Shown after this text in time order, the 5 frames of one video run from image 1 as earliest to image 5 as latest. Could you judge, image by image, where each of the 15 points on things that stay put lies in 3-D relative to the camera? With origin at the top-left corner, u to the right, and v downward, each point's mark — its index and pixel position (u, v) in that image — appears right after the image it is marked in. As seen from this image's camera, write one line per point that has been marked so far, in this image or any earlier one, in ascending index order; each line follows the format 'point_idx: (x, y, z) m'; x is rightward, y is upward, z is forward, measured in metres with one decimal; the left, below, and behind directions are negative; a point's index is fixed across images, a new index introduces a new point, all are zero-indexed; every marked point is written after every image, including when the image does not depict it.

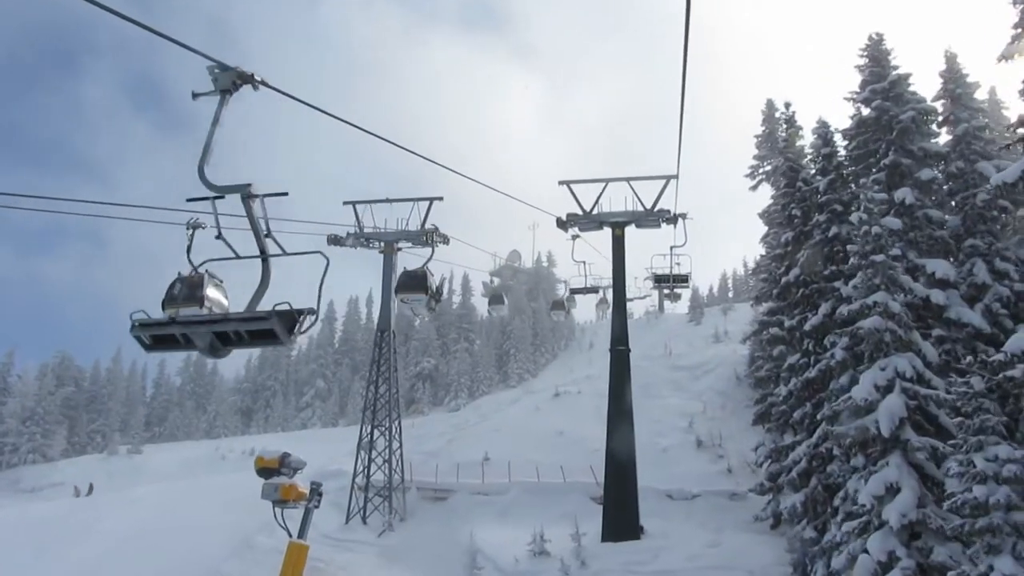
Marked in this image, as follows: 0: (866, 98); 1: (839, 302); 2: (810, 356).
0: (+6.8, +3.7, +16.8) m
1: (+6.1, -0.3, +16.1) m
2: (+5.8, -1.3, +17.0) m
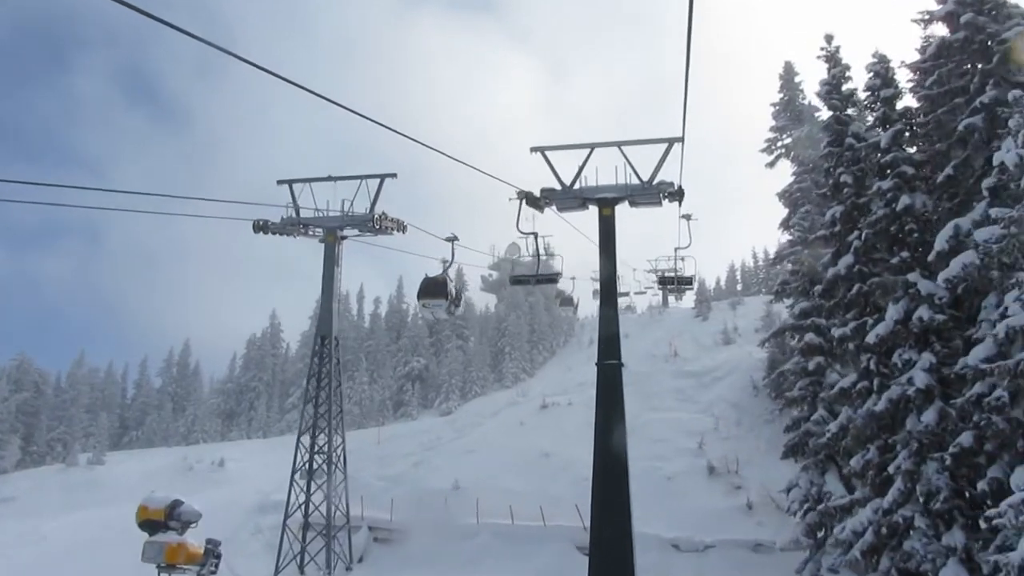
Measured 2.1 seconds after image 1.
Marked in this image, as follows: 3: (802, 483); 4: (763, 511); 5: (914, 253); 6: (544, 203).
0: (+6.0, +3.8, +11.9) m
1: (+5.3, -0.2, +11.3) m
2: (+5.0, -1.3, +12.1) m
3: (+5.2, -3.5, +15.6) m
4: (+5.7, -5.1, +19.8) m
5: (+5.6, +0.5, +12.0) m
6: (+0.6, +1.6, +17.2) m
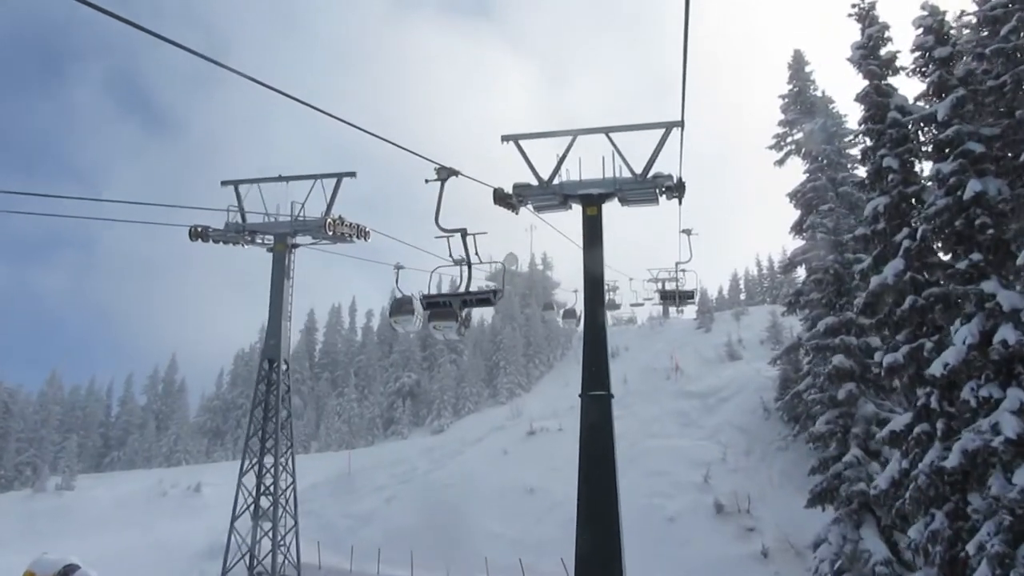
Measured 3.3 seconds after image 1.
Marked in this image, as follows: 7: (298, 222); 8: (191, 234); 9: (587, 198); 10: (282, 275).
0: (+5.4, +3.6, +9.1) m
1: (+4.7, -0.3, +8.4) m
2: (+4.5, -1.4, +9.3) m
3: (+4.7, -3.7, +12.7) m
4: (+5.2, -5.3, +16.9) m
5: (+5.0, +0.3, +9.2) m
6: (+0.1, +1.4, +14.4) m
7: (-4.7, +1.5, +19.1) m
8: (-7.1, +1.2, +19.2) m
9: (+1.2, +1.4, +13.9) m
10: (-5.1, +0.3, +19.1) m
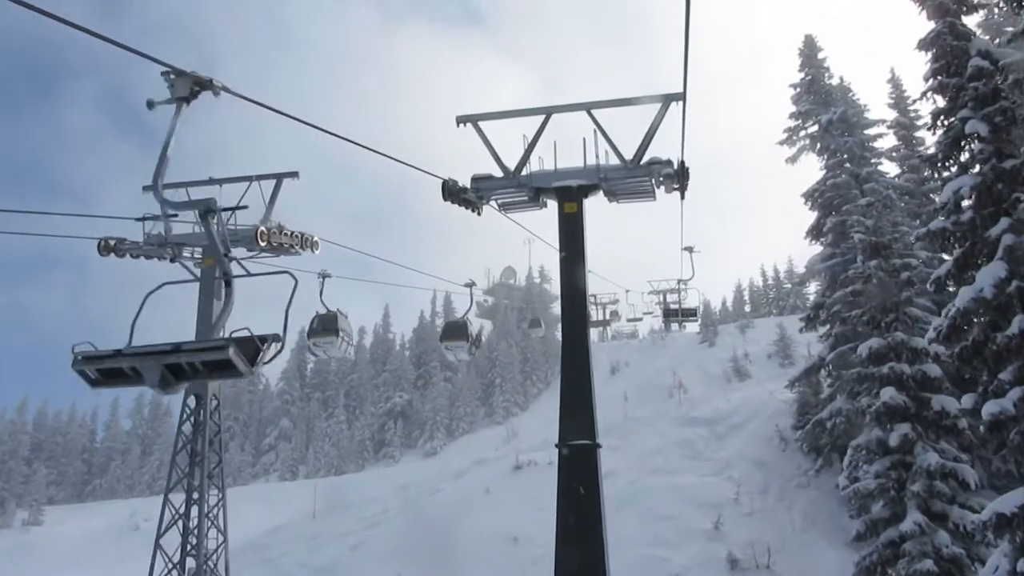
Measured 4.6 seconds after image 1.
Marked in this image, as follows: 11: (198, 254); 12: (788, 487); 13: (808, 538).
0: (+4.8, +3.5, +6.2) m
1: (+4.2, -0.4, +5.4) m
2: (+4.0, -1.5, +6.3) m
3: (+4.2, -3.8, +9.6) m
4: (+4.8, -5.5, +13.8) m
5: (+4.5, +0.2, +6.2) m
6: (-0.5, +1.2, +11.5) m
7: (-5.2, +1.1, +16.1) m
8: (-7.6, +0.8, +16.2) m
9: (+0.6, +1.2, +10.9) m
10: (-5.6, -0.1, +16.2) m
11: (-5.9, +0.7, +16.5) m
12: (+6.3, -4.5, +19.9) m
13: (+5.9, -5.0, +17.4) m
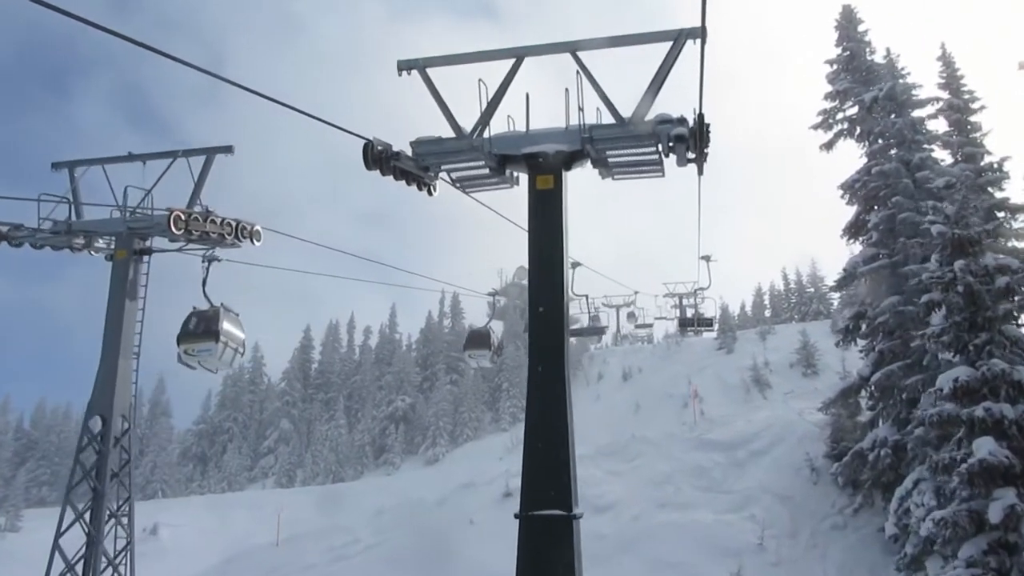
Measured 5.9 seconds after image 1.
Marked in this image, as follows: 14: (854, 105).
0: (+4.3, +3.5, +3.1) m
1: (+3.7, -0.5, +2.4) m
2: (+3.4, -1.6, +3.2) m
3: (+3.7, -3.9, +6.6) m
4: (+4.3, -5.6, +10.7) m
5: (+3.9, +0.1, +3.1) m
6: (-0.9, +1.1, +8.5) m
7: (-5.6, +1.1, +13.2) m
8: (-8.0, +0.8, +13.4) m
9: (+0.2, +1.2, +8.0) m
10: (-6.0, 0.0, +13.3) m
11: (-6.3, +0.7, +13.6) m
12: (+6.0, -4.6, +16.8) m
13: (+5.5, -5.1, +14.3) m
14: (+7.8, +4.2, +19.9) m
